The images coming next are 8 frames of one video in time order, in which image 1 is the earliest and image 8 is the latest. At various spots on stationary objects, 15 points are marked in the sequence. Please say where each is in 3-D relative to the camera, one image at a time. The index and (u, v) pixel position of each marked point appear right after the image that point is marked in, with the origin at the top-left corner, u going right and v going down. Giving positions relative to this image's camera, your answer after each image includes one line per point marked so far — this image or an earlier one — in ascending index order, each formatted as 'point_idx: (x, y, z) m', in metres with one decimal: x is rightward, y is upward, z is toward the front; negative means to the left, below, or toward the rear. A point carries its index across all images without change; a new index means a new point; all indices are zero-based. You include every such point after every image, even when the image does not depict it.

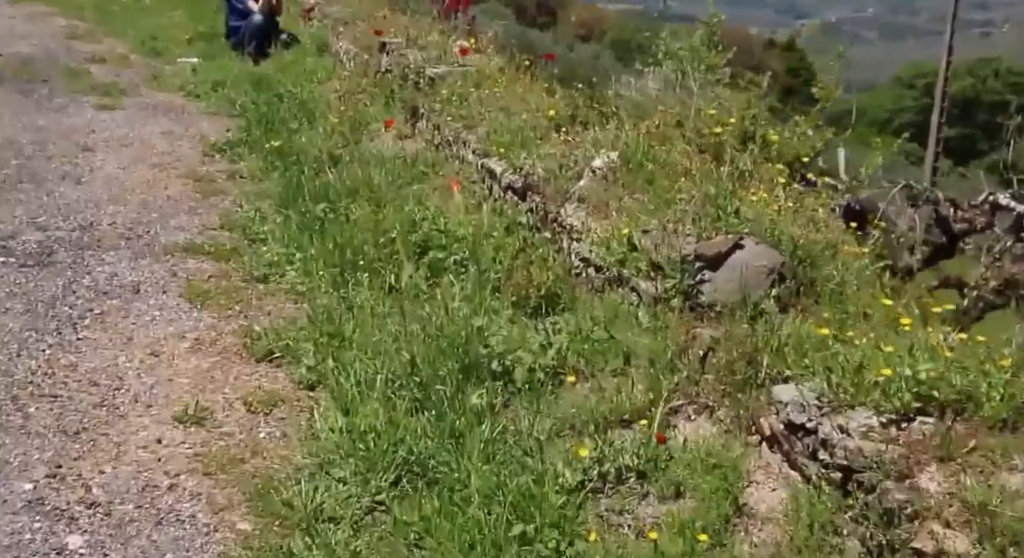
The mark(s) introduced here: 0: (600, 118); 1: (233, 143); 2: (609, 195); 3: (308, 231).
0: (+0.5, +0.8, +6.4) m
1: (-2.1, +1.0, +8.9) m
2: (+0.4, +0.4, +5.2) m
3: (-1.0, +0.2, +6.0) m
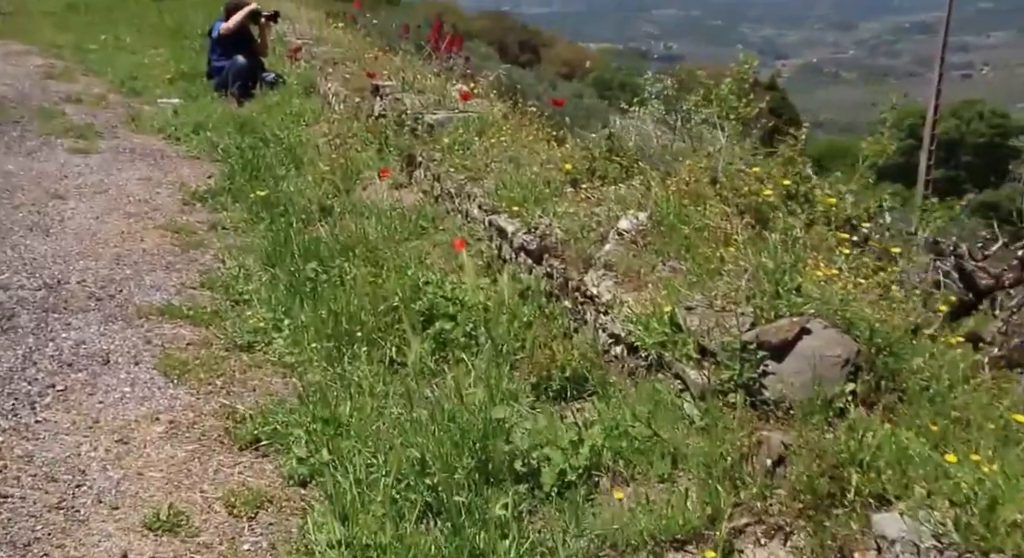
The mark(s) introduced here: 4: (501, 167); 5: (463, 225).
0: (+0.5, +0.5, +5.9) m
1: (-2.0, +0.6, +8.3) m
2: (+0.5, +0.1, +4.6) m
3: (-1.0, -0.1, +5.4) m
4: (-0.1, +0.6, +6.5) m
5: (-0.3, +0.3, +6.4) m
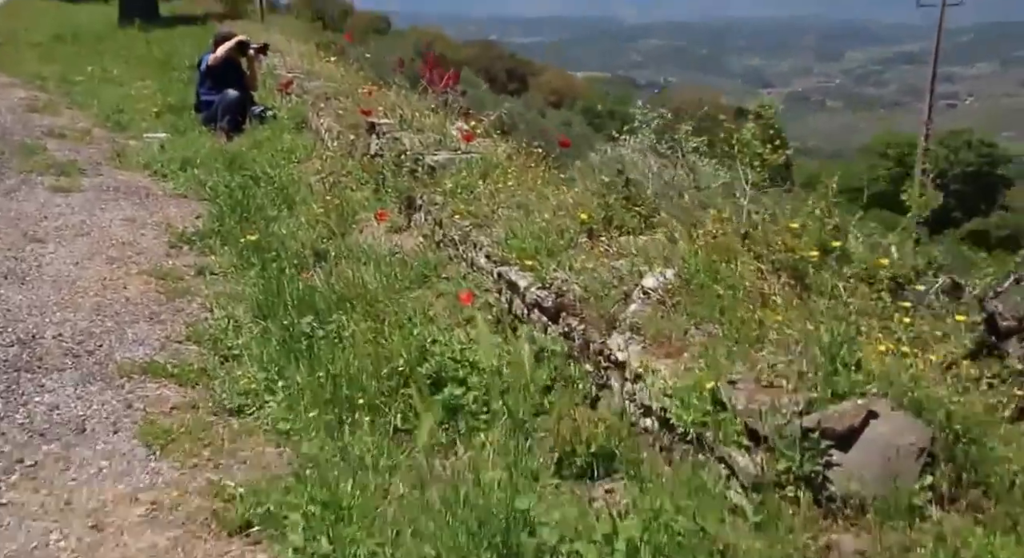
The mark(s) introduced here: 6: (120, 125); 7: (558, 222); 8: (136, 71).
0: (+0.6, +0.2, +5.5) m
1: (-2.0, +0.3, +7.9) m
2: (+0.6, -0.2, +4.2) m
3: (-0.9, -0.3, +5.0) m
4: (0.0, +0.3, +6.1) m
5: (-0.2, 0.0, +6.0) m
6: (-4.1, +1.6, +12.6) m
7: (+0.2, +0.3, +5.6) m
8: (-4.8, +2.7, +15.2) m
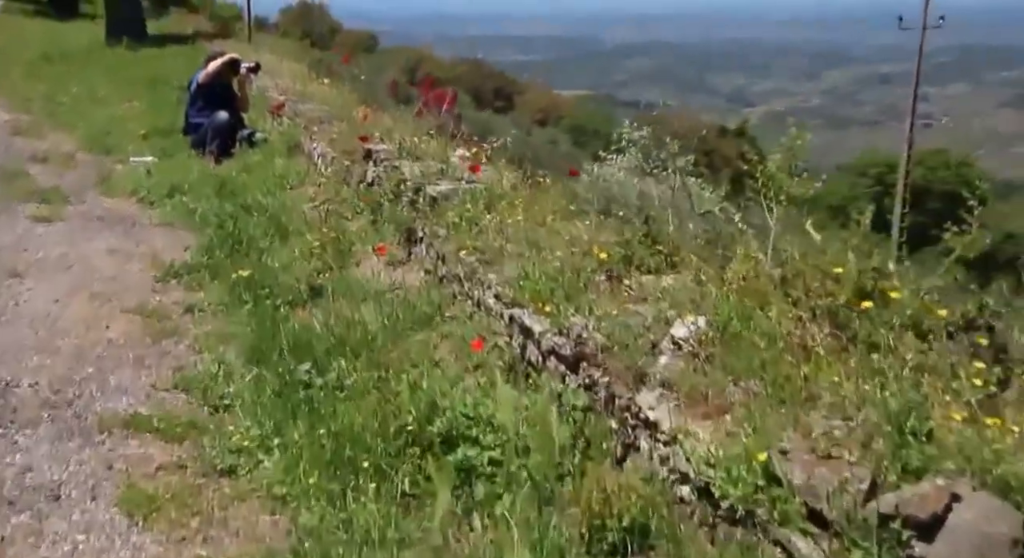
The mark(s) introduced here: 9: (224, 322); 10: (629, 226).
0: (+0.6, +0.1, +5.1) m
1: (-2.0, +0.1, +7.5) m
2: (+0.6, -0.3, +3.8) m
3: (-0.9, -0.5, +4.6) m
4: (0.0, +0.1, +5.7) m
5: (-0.2, -0.2, +5.7) m
6: (-4.1, +1.3, +12.2) m
7: (+0.3, +0.1, +5.2) m
8: (-4.9, +2.4, +14.8) m
9: (-1.5, -0.2, +6.4) m
10: (+0.6, +0.2, +5.8) m
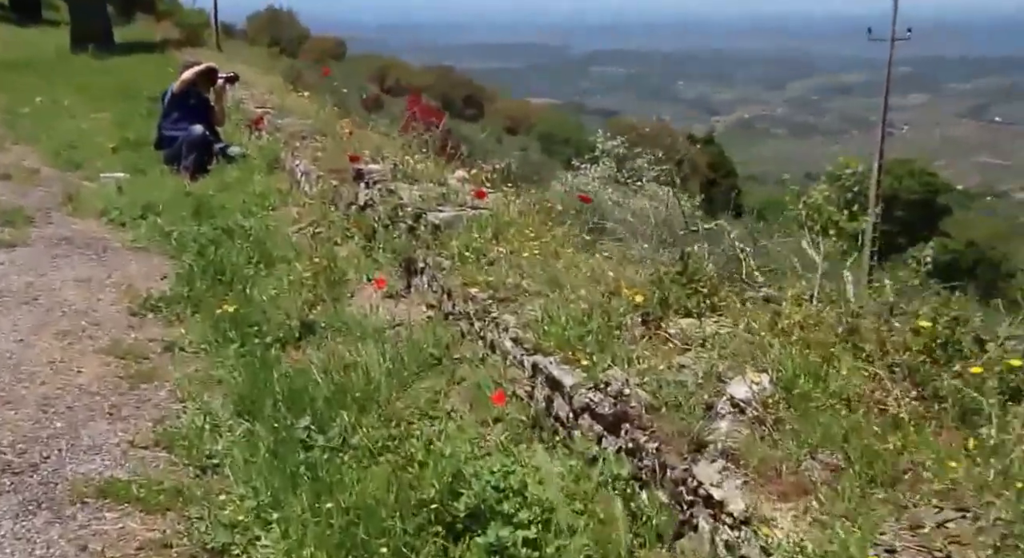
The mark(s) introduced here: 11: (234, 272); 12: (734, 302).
0: (+0.7, -0.1, +4.6) m
1: (-2.0, -0.1, +6.9) m
2: (+0.7, -0.5, +3.3) m
3: (-0.8, -0.6, +4.1) m
4: (+0.1, -0.1, +5.2) m
5: (-0.1, -0.4, +5.1) m
6: (-4.2, +1.1, +11.5) m
7: (+0.4, -0.1, +4.7) m
8: (-5.0, +2.1, +14.2) m
9: (-1.5, -0.4, +5.8) m
10: (+0.6, +0.1, +5.3) m
11: (-1.7, 0.0, +7.2) m
12: (+0.8, -0.1, +4.6) m
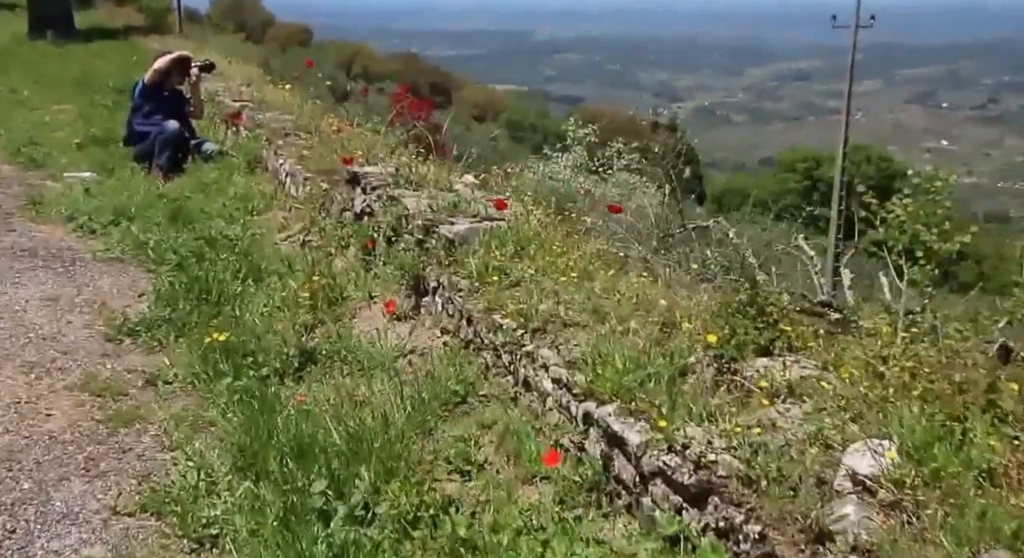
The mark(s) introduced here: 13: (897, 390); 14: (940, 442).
0: (+0.9, -0.2, +4.0) m
1: (-1.9, -0.2, +6.2) m
2: (+0.9, -0.6, +2.7) m
3: (-0.6, -0.8, +3.4) m
4: (+0.2, -0.2, +4.5) m
5: (+0.1, -0.5, +4.5) m
6: (-4.2, +1.0, +10.8) m
7: (+0.5, -0.2, +4.1) m
8: (-5.1, +2.0, +13.4) m
9: (-1.3, -0.5, +5.1) m
10: (+0.8, 0.0, +4.7) m
11: (-1.6, -0.1, +6.5) m
12: (+1.0, -0.2, +4.0) m
13: (+1.1, -0.3, +3.5) m
14: (+1.1, -0.4, +3.1) m
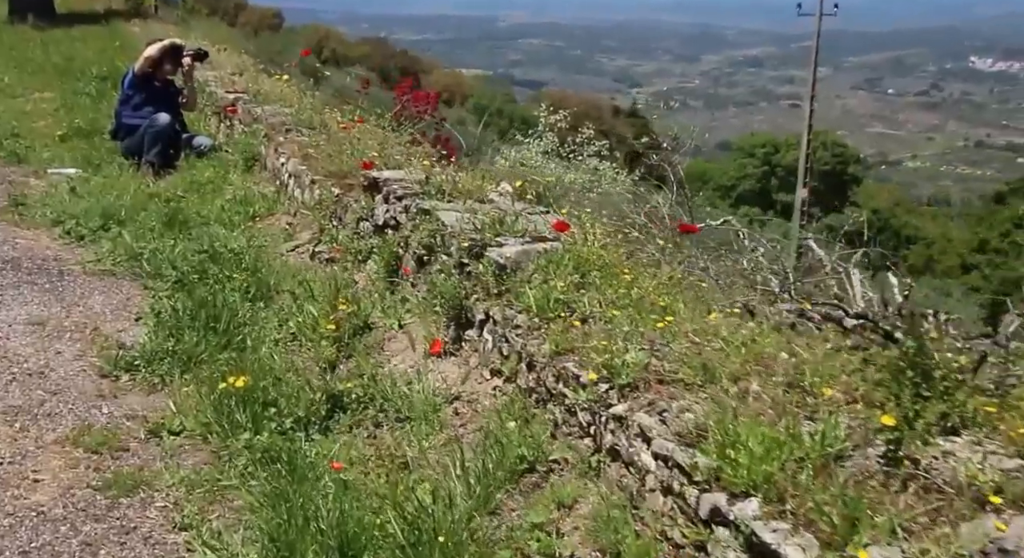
0: (+1.2, -0.4, +3.2) m
1: (-1.6, -0.4, +5.4) m
2: (+1.2, -0.8, +1.9) m
3: (-0.3, -0.9, +2.6) m
4: (+0.5, -0.3, +3.7) m
5: (+0.3, -0.6, +3.7) m
6: (-4.1, +1.0, +9.9) m
7: (+0.8, -0.4, +3.3) m
8: (-5.0, +2.0, +12.5) m
9: (-1.1, -0.7, +4.3) m
10: (+1.1, -0.2, +3.9) m
11: (-1.3, -0.2, +5.7) m
12: (+1.3, -0.3, +3.2) m
13: (+1.4, -0.4, +2.7) m
14: (+1.4, -0.6, +2.3) m
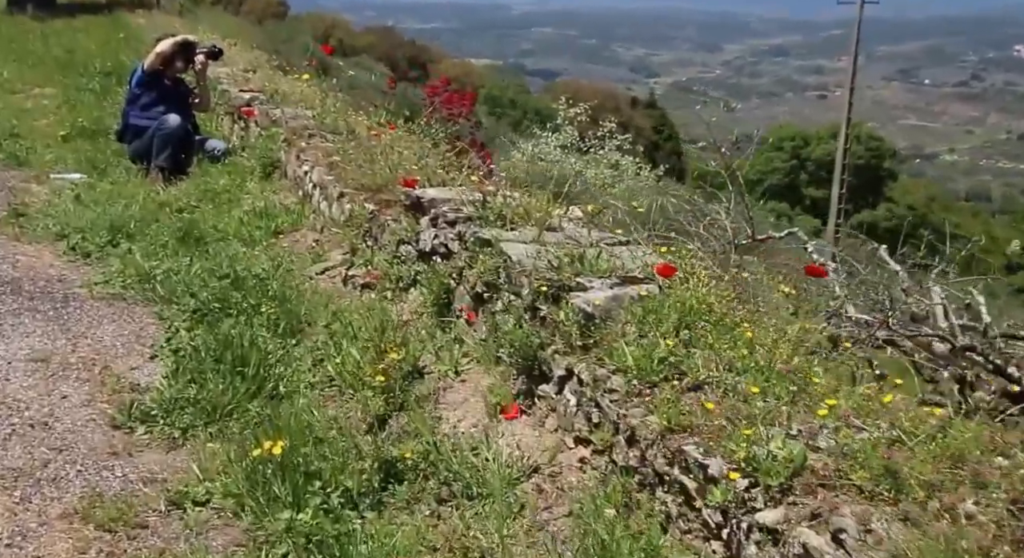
0: (+1.5, -0.6, +2.4) m
1: (-1.3, -0.5, +4.6) m
2: (+1.5, -1.0, +1.2) m
3: (0.0, -1.1, +1.9) m
4: (+0.8, -0.5, +3.0) m
5: (+0.6, -0.8, +2.9) m
6: (-3.7, +0.8, +9.2) m
7: (+1.1, -0.6, +2.5) m
8: (-4.6, +1.9, +11.7) m
9: (-0.8, -0.8, +3.6) m
10: (+1.4, -0.4, +3.1) m
11: (-1.0, -0.4, +4.9) m
12: (+1.6, -0.5, +2.5) m
13: (+1.7, -0.6, +2.0) m
14: (+1.7, -0.7, +1.6) m
